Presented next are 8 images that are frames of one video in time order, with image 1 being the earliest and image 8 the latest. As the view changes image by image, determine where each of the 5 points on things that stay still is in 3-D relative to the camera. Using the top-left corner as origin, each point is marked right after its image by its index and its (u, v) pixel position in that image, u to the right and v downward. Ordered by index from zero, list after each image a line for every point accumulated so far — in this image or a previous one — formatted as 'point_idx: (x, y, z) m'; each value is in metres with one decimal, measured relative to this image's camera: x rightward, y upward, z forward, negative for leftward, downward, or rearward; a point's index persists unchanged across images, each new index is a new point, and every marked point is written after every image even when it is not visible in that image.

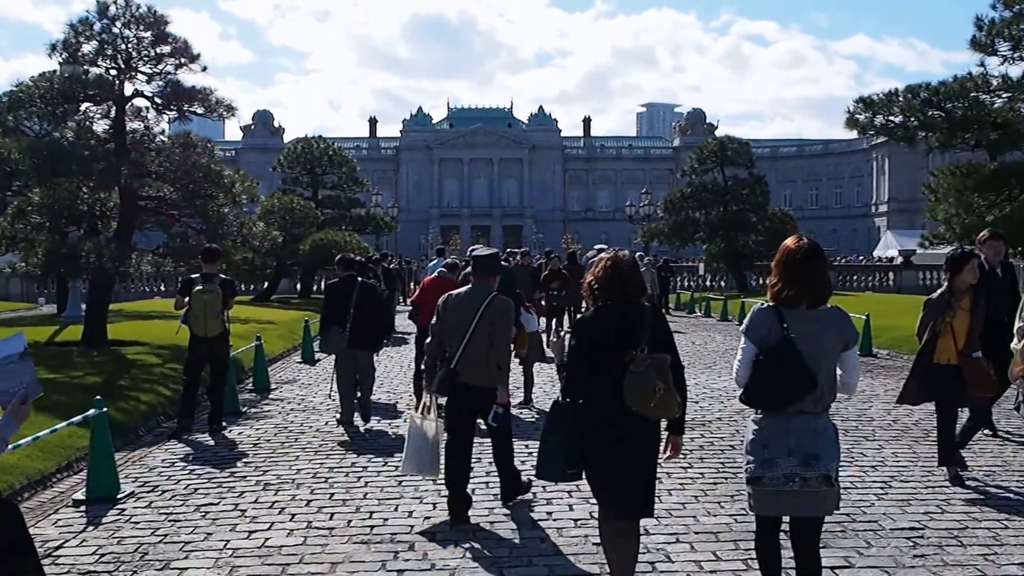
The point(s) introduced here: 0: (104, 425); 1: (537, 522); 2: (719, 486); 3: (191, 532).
0: (-3.3, -1.1, +9.3) m
1: (+0.2, -1.7, +8.4) m
2: (+1.8, -1.7, +9.6) m
3: (-2.3, -1.8, +8.3) m
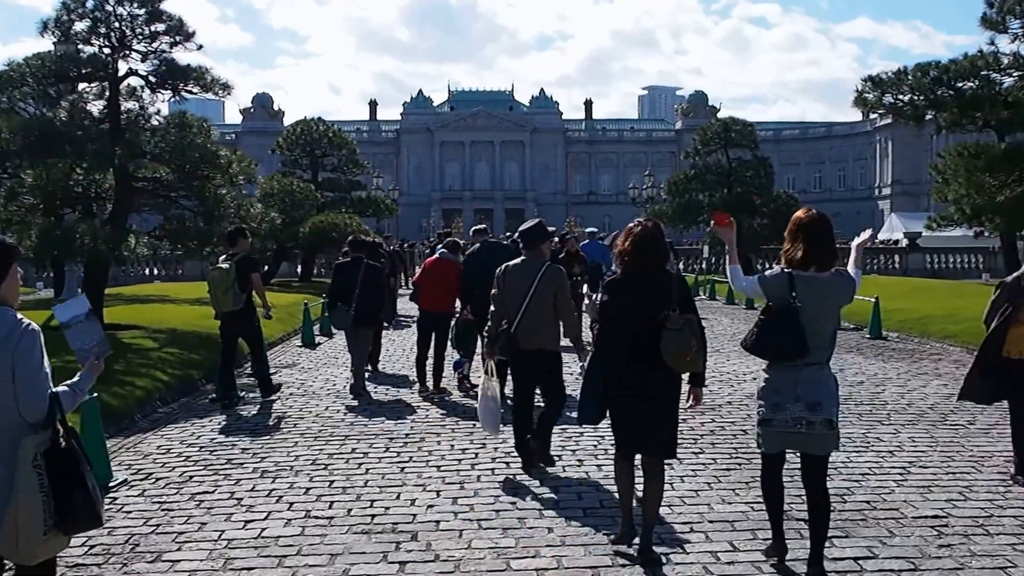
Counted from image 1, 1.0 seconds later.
0: (-3.3, -1.0, +9.0) m
1: (+0.2, -1.6, +8.1) m
2: (+1.8, -1.5, +9.3) m
3: (-2.3, -1.6, +8.0) m
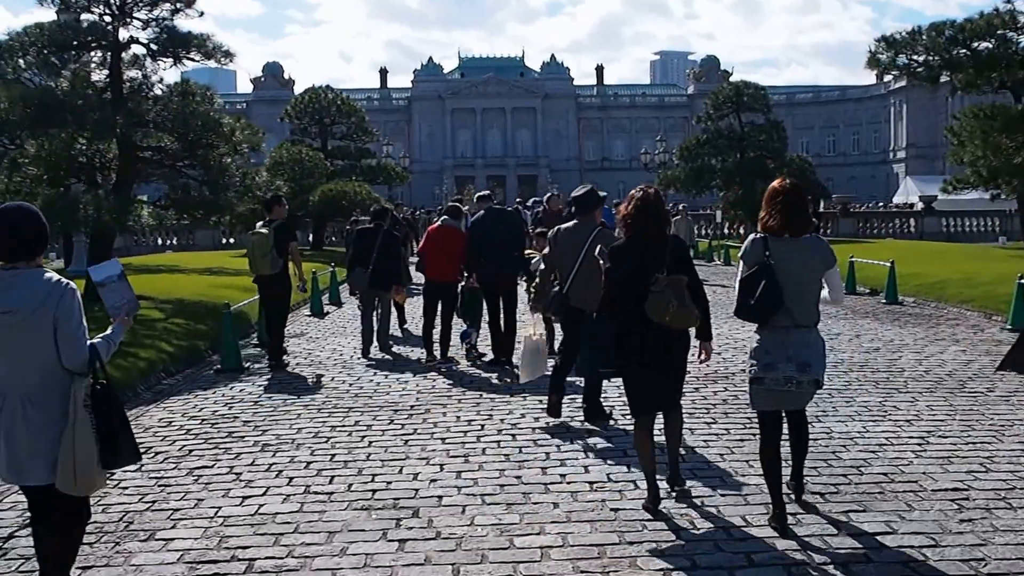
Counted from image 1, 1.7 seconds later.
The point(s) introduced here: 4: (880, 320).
0: (-3.2, -0.7, +8.8) m
1: (+0.3, -1.3, +7.9) m
2: (+1.9, -1.2, +9.1) m
3: (-2.3, -1.4, +7.8) m
4: (+5.8, -0.5, +17.9) m
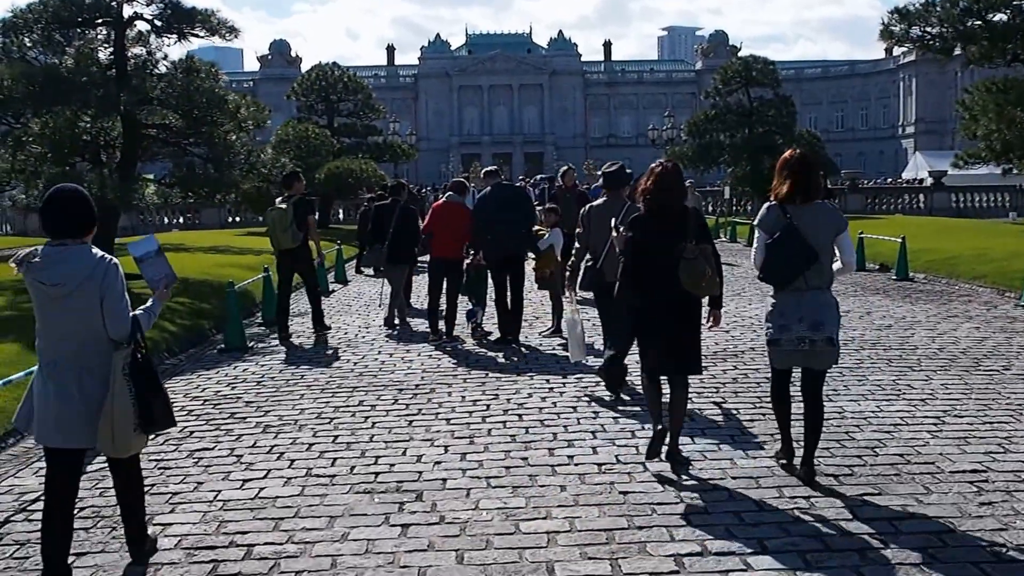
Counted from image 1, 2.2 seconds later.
0: (-3.2, -0.6, +8.6) m
1: (+0.3, -1.2, +7.7) m
2: (+1.9, -1.1, +8.9) m
3: (-2.2, -1.3, +7.6) m
4: (+5.9, -0.1, +17.6) m
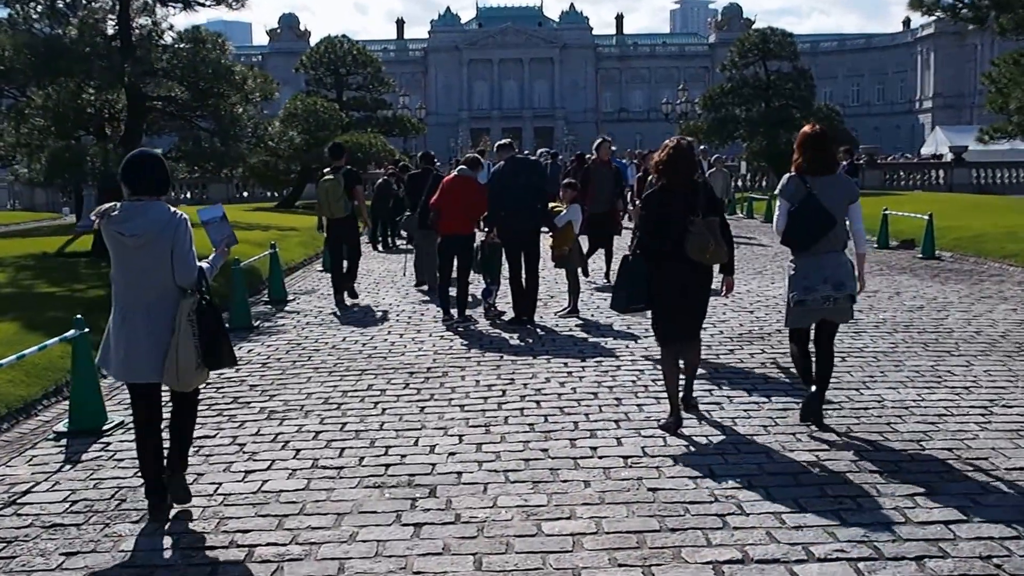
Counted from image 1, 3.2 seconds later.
0: (-3.0, -0.4, +8.1) m
1: (+0.4, -1.1, +7.2) m
2: (+2.0, -0.9, +8.4) m
3: (-2.1, -1.2, +7.2) m
4: (+6.1, +0.2, +17.1) m
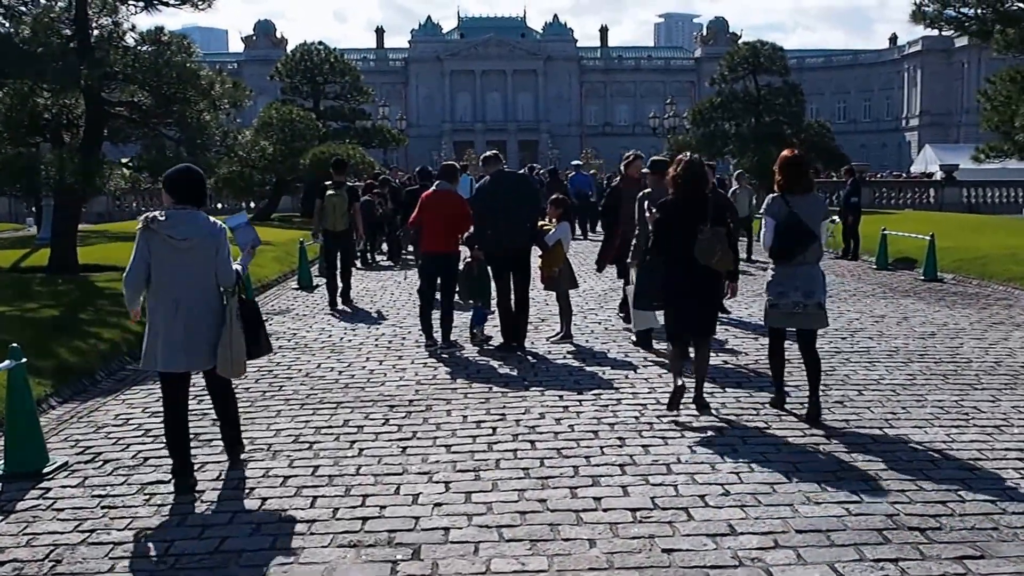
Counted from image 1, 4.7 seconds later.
0: (-3.1, -0.6, +7.3) m
1: (+0.4, -1.2, +6.4) m
2: (+2.0, -1.1, +7.6) m
3: (-2.1, -1.3, +6.3) m
4: (+5.9, -0.1, +16.4) m
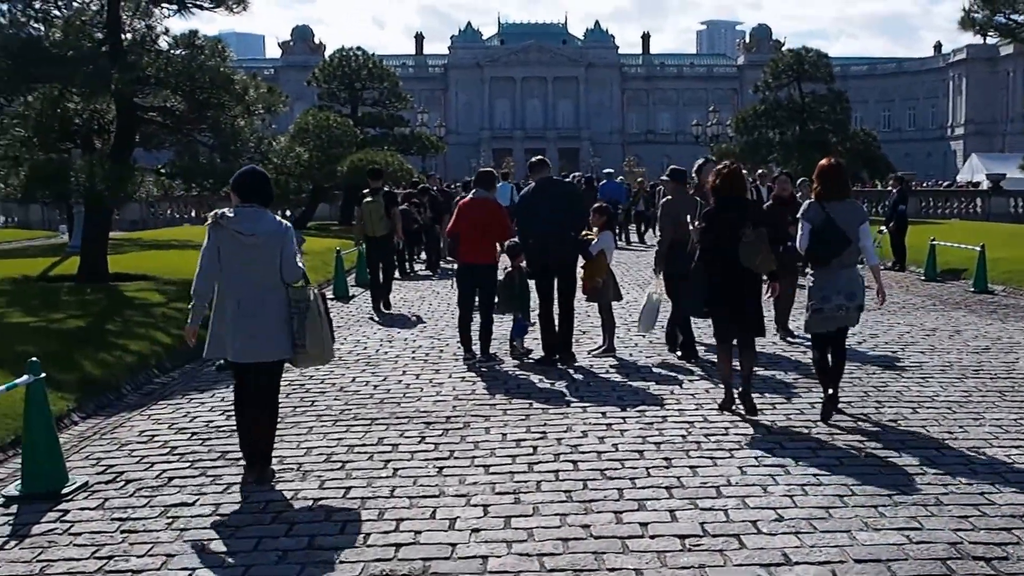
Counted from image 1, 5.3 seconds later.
0: (-2.8, -0.7, +6.9) m
1: (+0.6, -1.3, +5.9) m
2: (+2.2, -1.2, +7.1) m
3: (-1.9, -1.4, +6.0) m
4: (+6.4, -0.3, +15.8) m
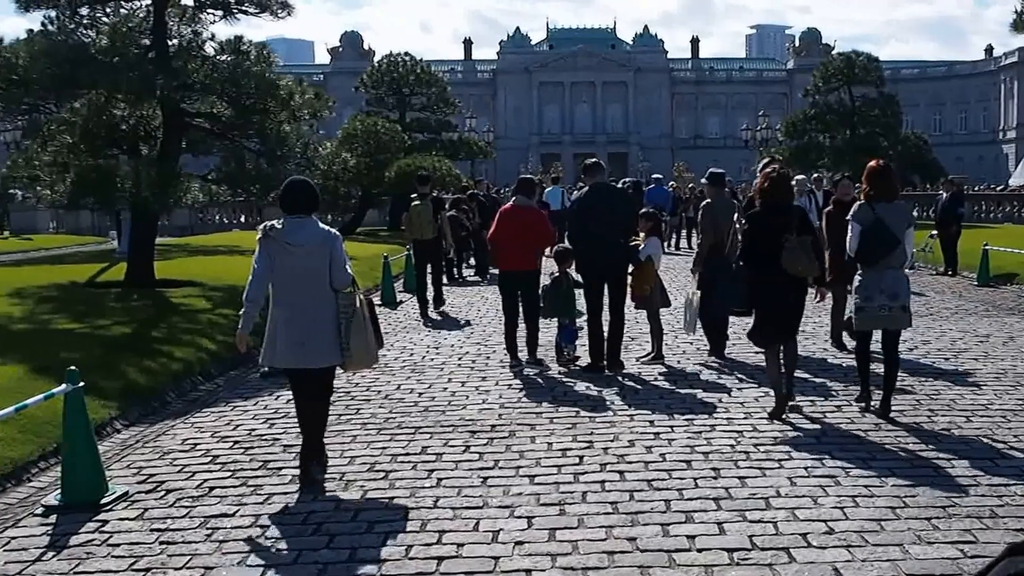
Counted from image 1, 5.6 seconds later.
0: (-2.6, -0.7, +6.8) m
1: (+0.8, -1.4, +5.7) m
2: (+2.5, -1.3, +6.8) m
3: (-1.7, -1.4, +5.8) m
4: (+7.1, -0.4, +15.3) m
